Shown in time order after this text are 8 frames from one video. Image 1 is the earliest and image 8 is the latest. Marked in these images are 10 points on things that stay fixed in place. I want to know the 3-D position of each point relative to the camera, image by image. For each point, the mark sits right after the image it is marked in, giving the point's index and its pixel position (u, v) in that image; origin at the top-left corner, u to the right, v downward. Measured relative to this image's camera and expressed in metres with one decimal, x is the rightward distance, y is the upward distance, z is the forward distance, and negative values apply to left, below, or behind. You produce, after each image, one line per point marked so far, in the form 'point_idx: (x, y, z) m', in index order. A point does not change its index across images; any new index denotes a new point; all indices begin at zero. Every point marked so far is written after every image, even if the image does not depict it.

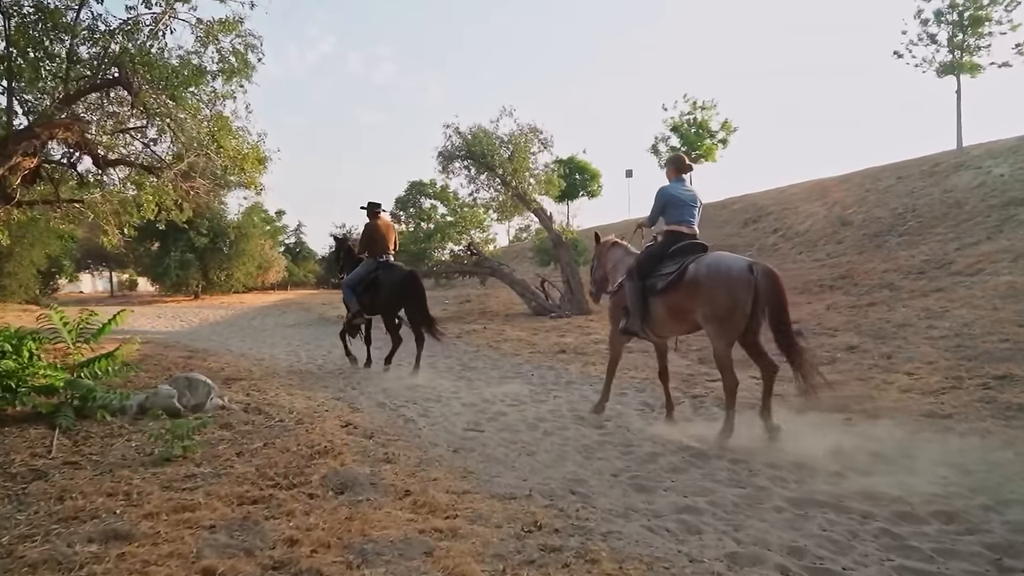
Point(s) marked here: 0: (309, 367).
0: (-3.0, -1.2, +10.9) m
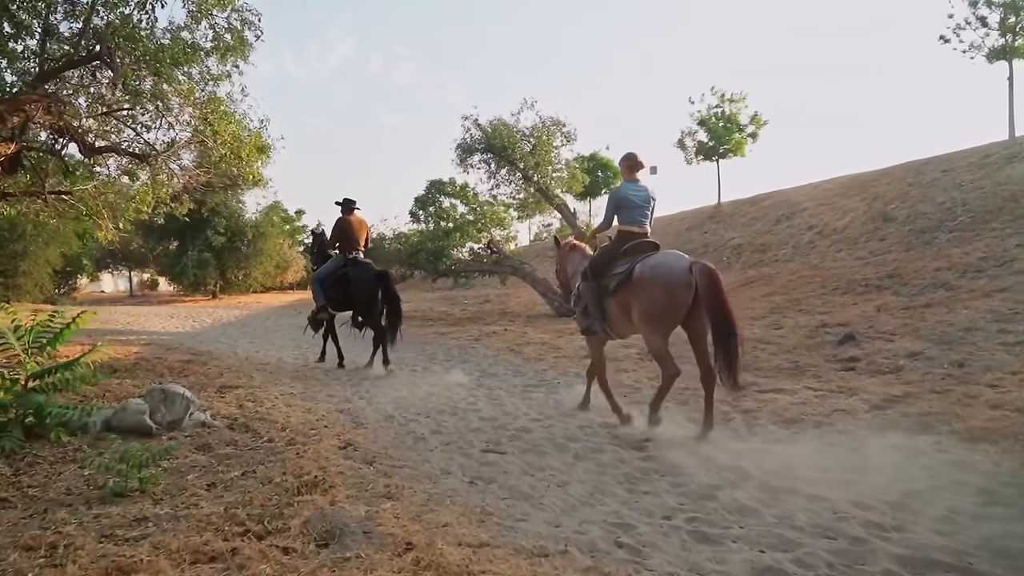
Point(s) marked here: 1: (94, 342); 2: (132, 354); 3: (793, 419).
0: (-2.7, -1.2, +10.1) m
1: (-7.7, -1.0, +13.2) m
2: (-5.8, -1.0, +11.0) m
3: (+2.5, -1.1, +6.3) m
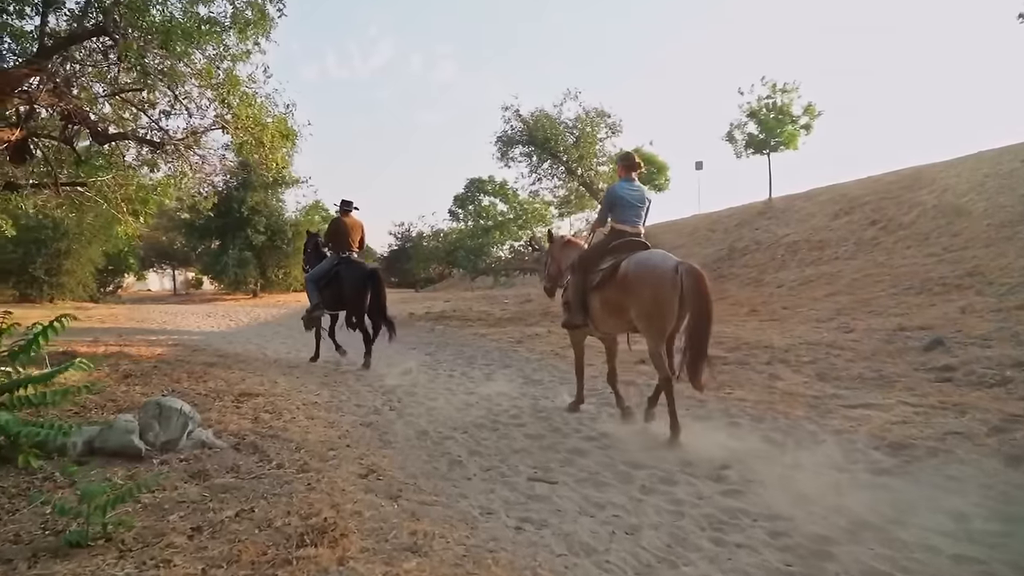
0: (-2.1, -1.1, +9.3) m
1: (-6.9, -1.0, +12.8) m
2: (-5.1, -1.0, +10.4) m
3: (+2.8, -1.1, +5.3) m
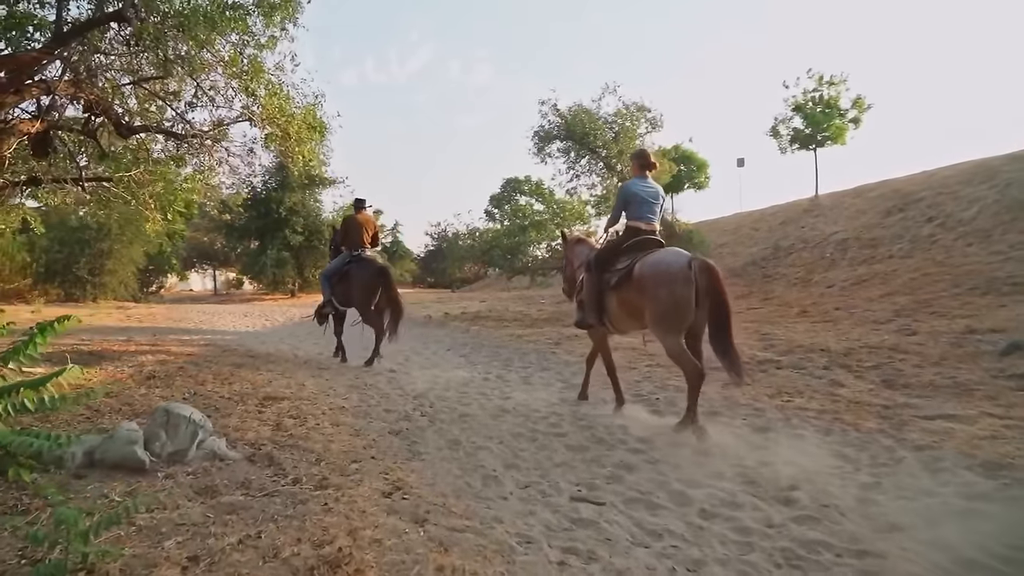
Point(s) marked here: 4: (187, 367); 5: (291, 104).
0: (-1.6, -1.1, +8.9) m
1: (-6.2, -0.9, +12.6) m
2: (-4.6, -1.0, +10.2) m
3: (+3.1, -1.1, +4.7) m
4: (-4.0, -1.0, +8.9) m
5: (-2.6, +2.2, +8.5) m
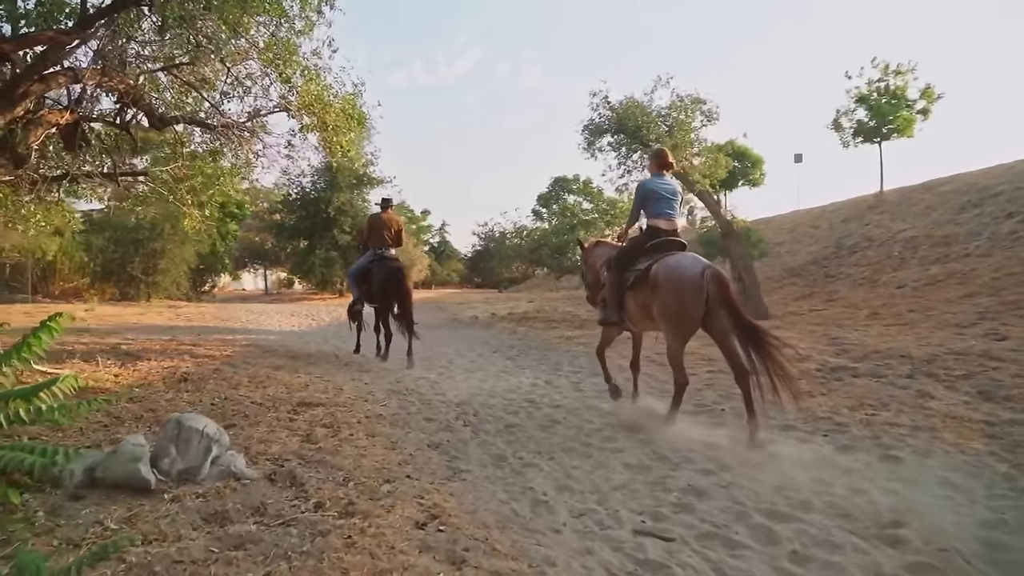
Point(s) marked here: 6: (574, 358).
0: (-1.1, -1.1, +8.5) m
1: (-5.4, -0.9, +12.4) m
2: (-3.9, -0.9, +9.9) m
3: (+3.4, -1.1, +3.9) m
4: (-3.4, -0.9, +8.6) m
5: (-2.0, +2.2, +8.1) m
6: (+0.9, -1.0, +10.7) m
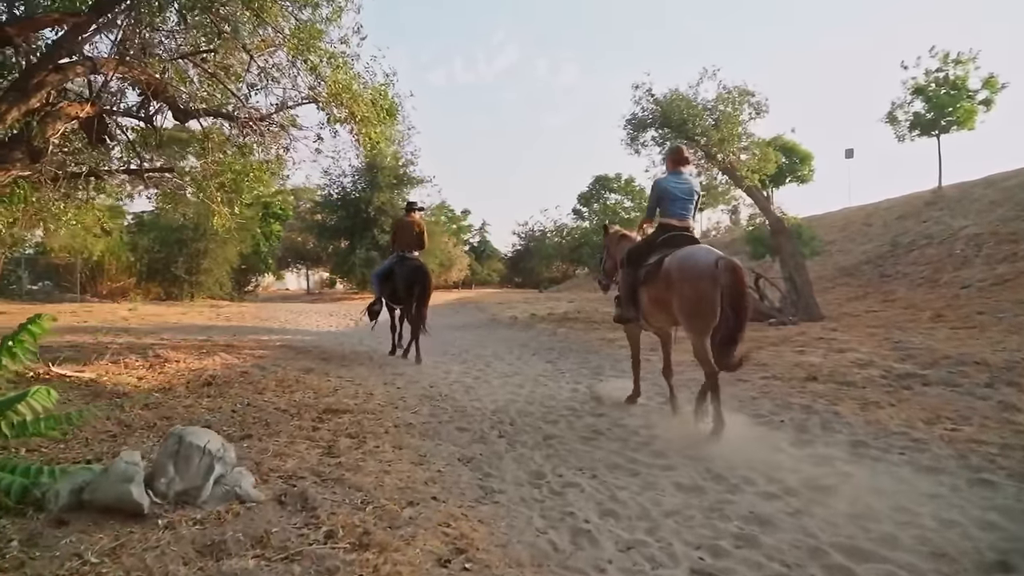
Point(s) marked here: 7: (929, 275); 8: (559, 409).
0: (-0.6, -1.1, +8.0) m
1: (-4.8, -0.9, +12.2) m
2: (-3.4, -0.9, +9.6) m
3: (+3.6, -1.1, +3.2) m
4: (-3.0, -0.9, +8.3) m
5: (-1.6, +2.2, +7.7) m
6: (+1.5, -1.0, +10.2) m
7: (+10.3, +0.3, +18.0) m
8: (+0.4, -1.2, +7.0) m
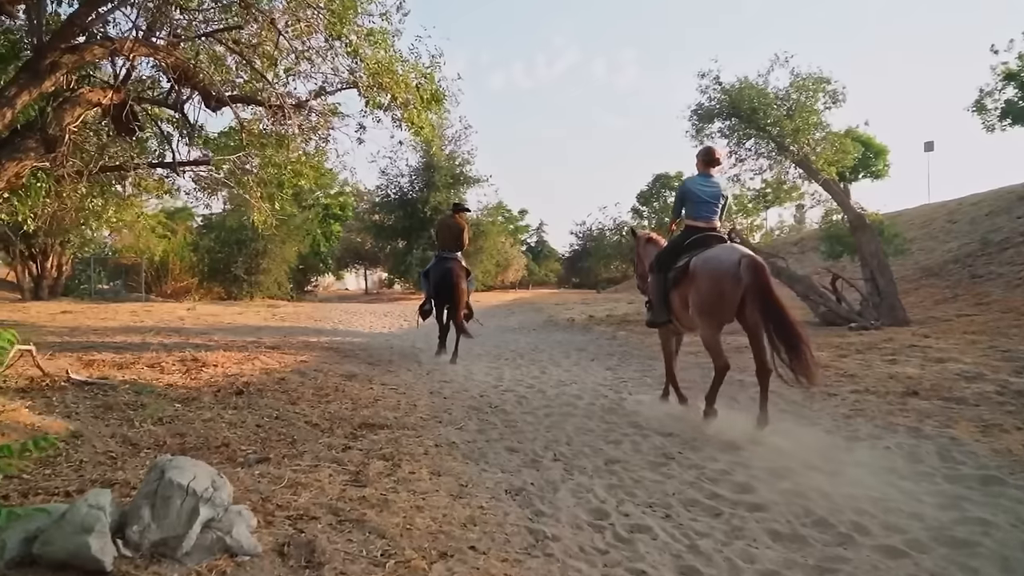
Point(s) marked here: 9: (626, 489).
0: (-0.1, -1.1, +7.3) m
1: (-3.8, -0.9, +11.8) m
2: (-2.7, -0.9, +9.1) m
3: (+3.7, -1.1, +2.2) m
4: (-2.4, -1.0, +7.8) m
5: (-1.0, +2.2, +7.1) m
6: (+2.2, -1.0, +9.3) m
7: (+11.7, +0.3, +16.4) m
8: (+0.9, -1.2, +6.2) m
9: (+0.7, -1.2, +4.4) m
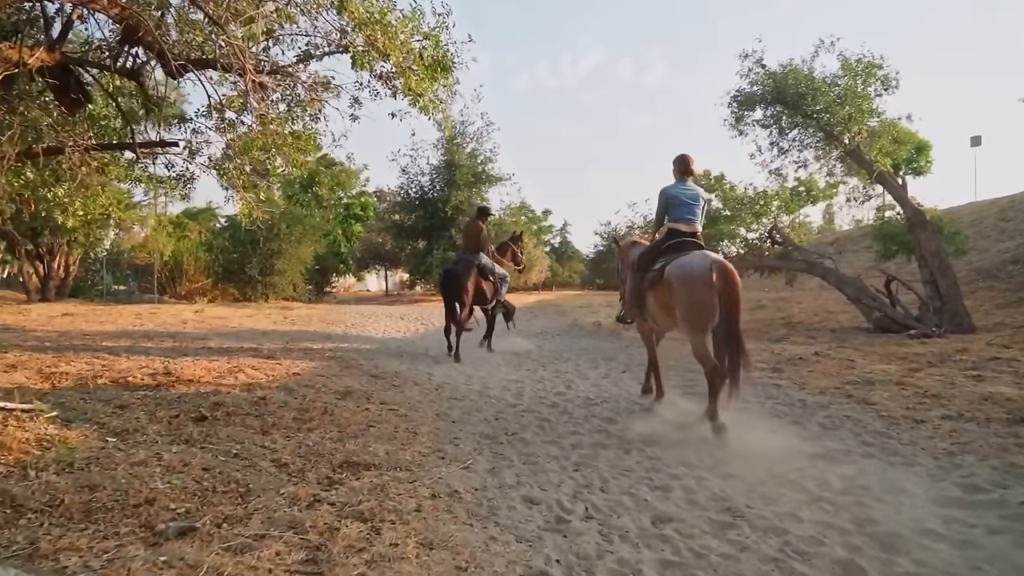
0: (+0.1, -1.2, +6.1) m
1: (-3.5, -1.0, +10.8) m
2: (-2.5, -1.0, +8.0) m
3: (+3.8, -1.2, +0.9) m
4: (-2.2, -1.0, +6.7) m
5: (-0.9, +2.1, +5.9) m
6: (+2.4, -1.1, +8.0) m
7: (+12.1, +0.2, +14.8) m
8: (+1.1, -1.2, +5.0) m
9: (+0.8, -1.2, +3.2) m
